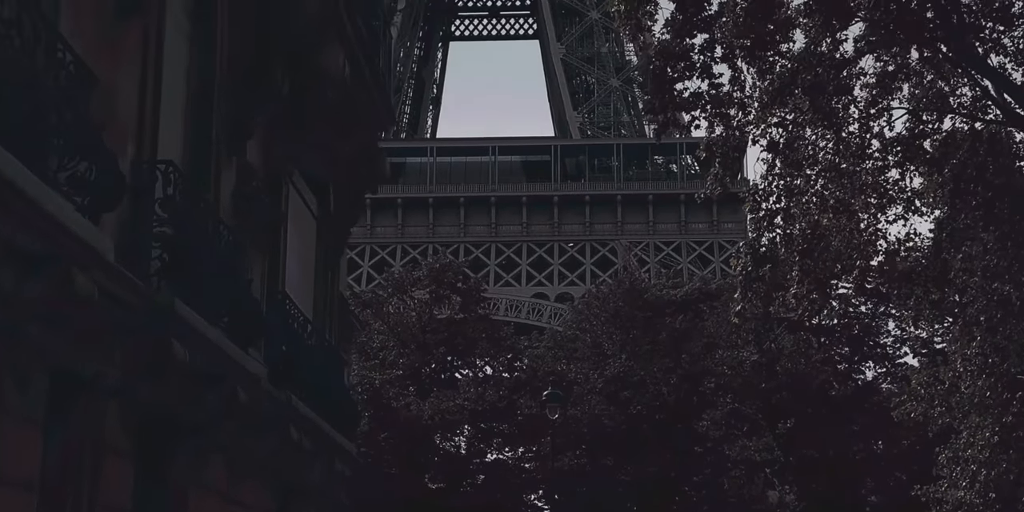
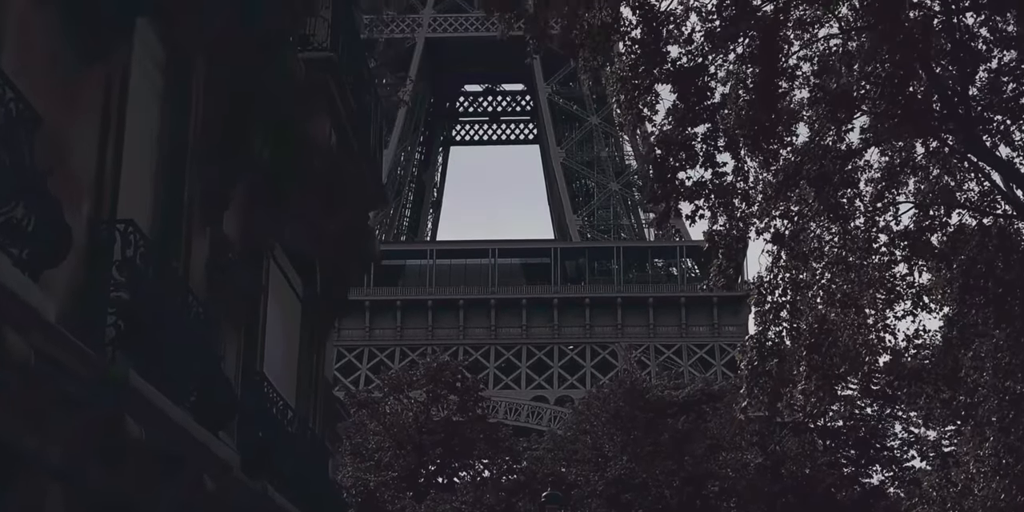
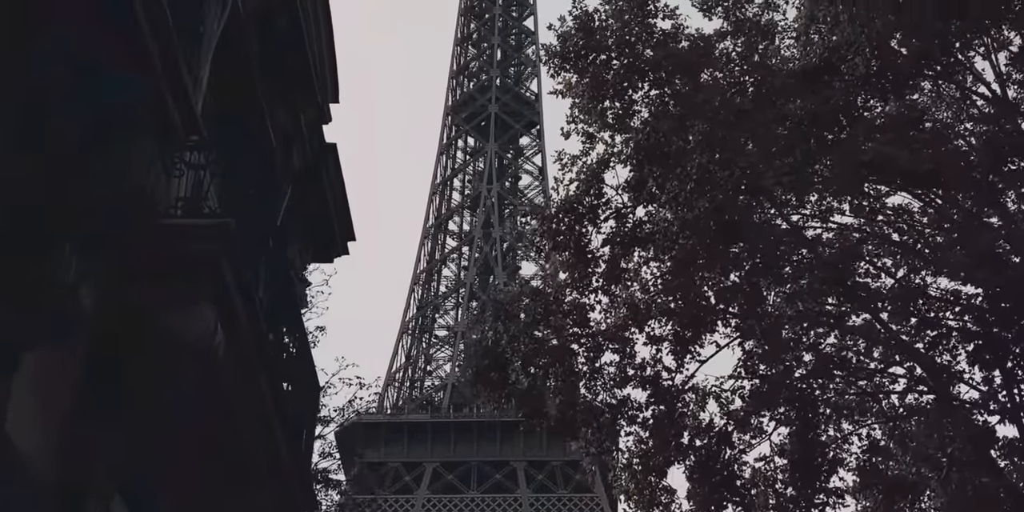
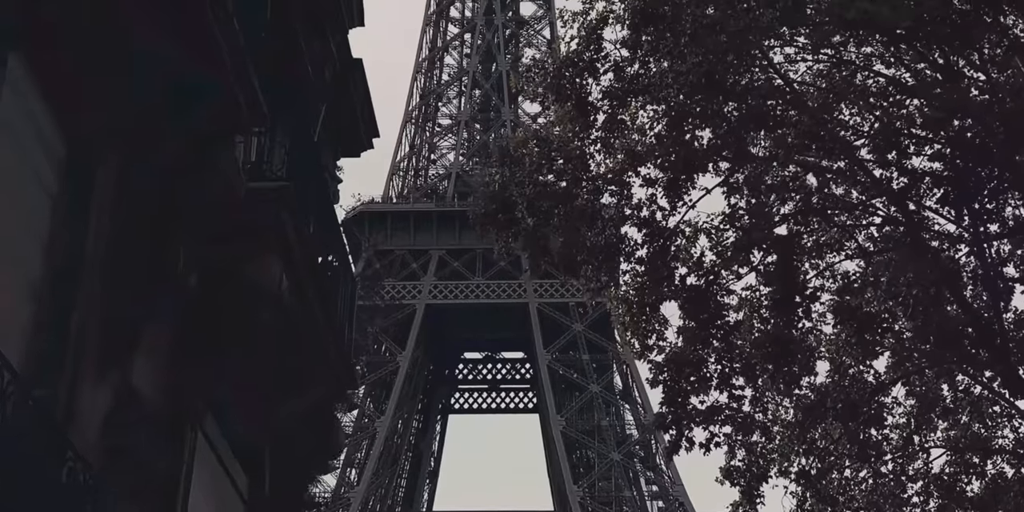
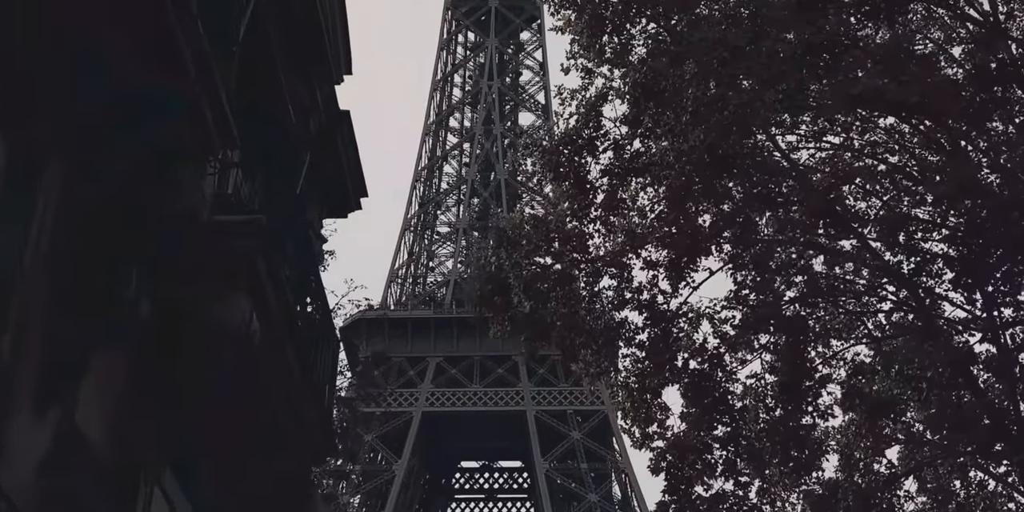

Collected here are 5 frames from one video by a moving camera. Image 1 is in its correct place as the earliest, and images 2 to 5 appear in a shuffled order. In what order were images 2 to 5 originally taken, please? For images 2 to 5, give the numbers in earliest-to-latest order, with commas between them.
2, 4, 5, 3
